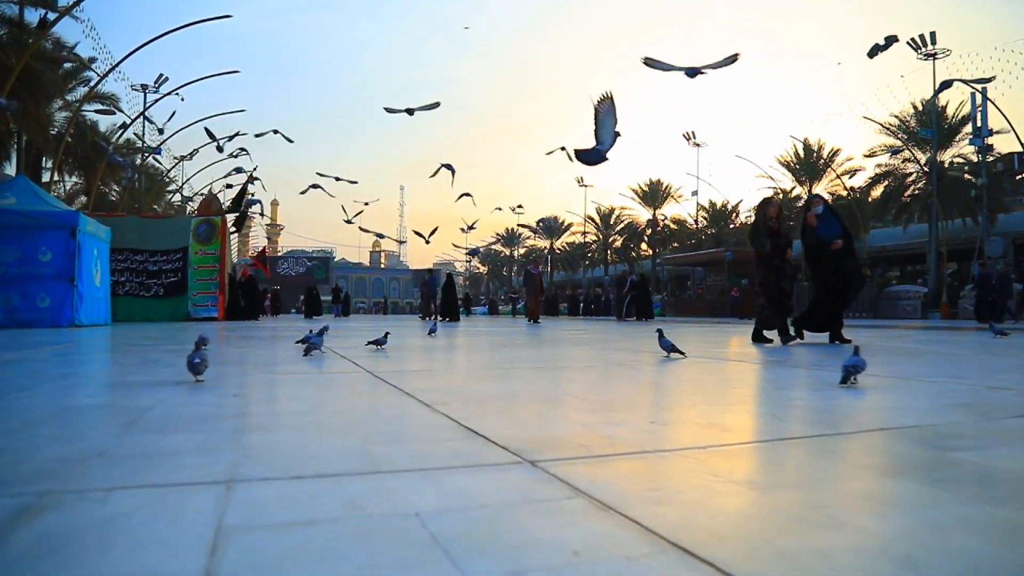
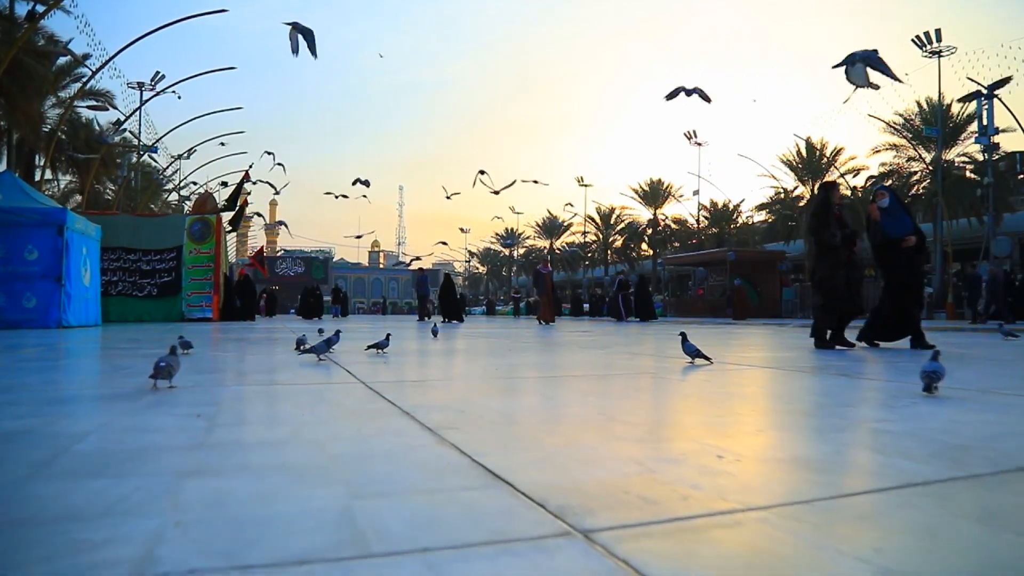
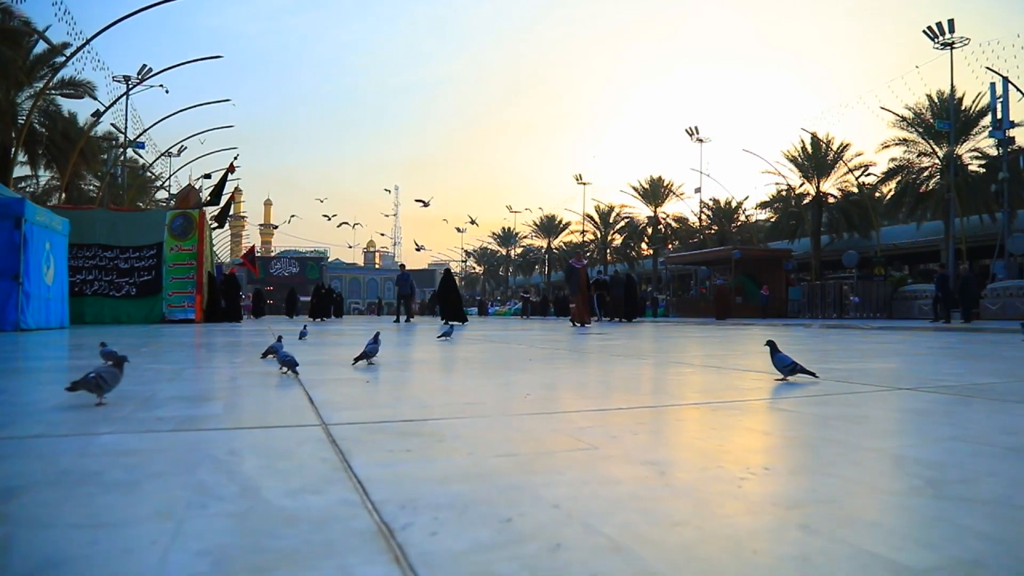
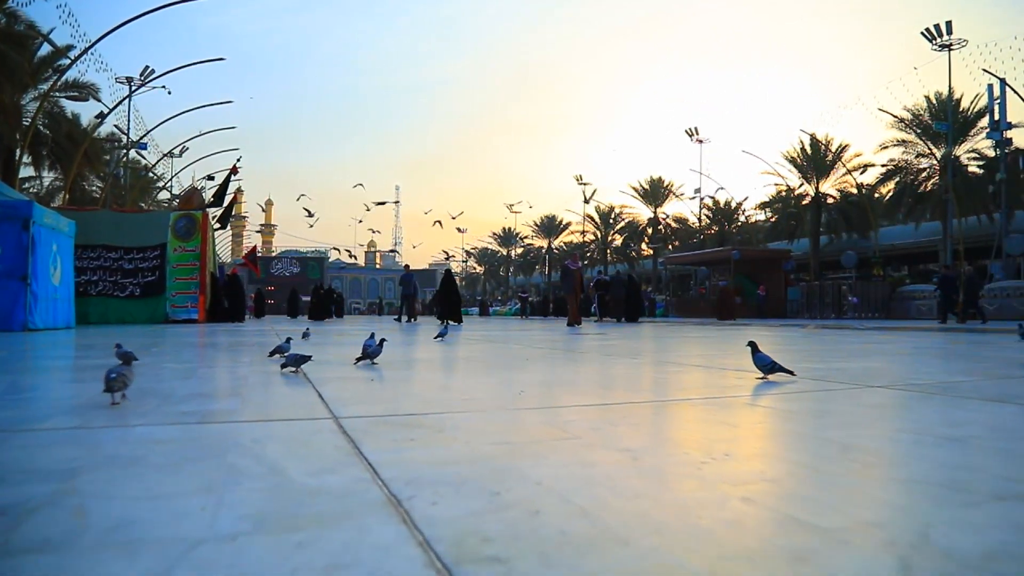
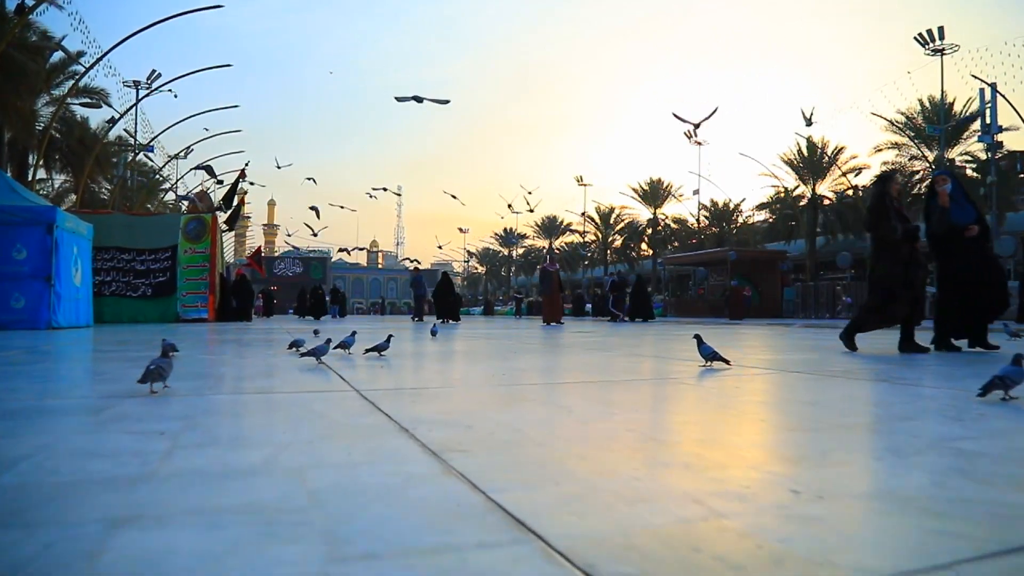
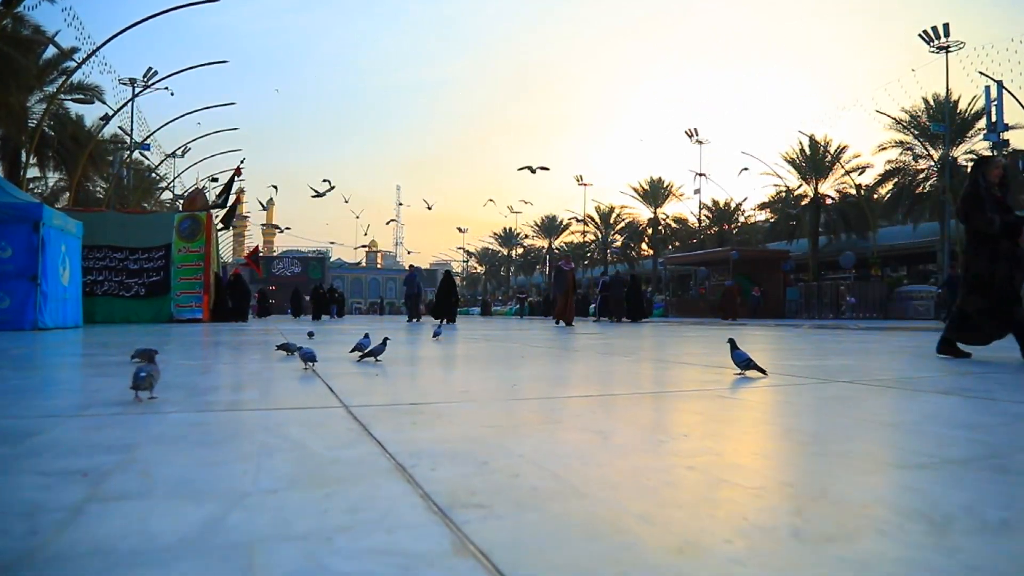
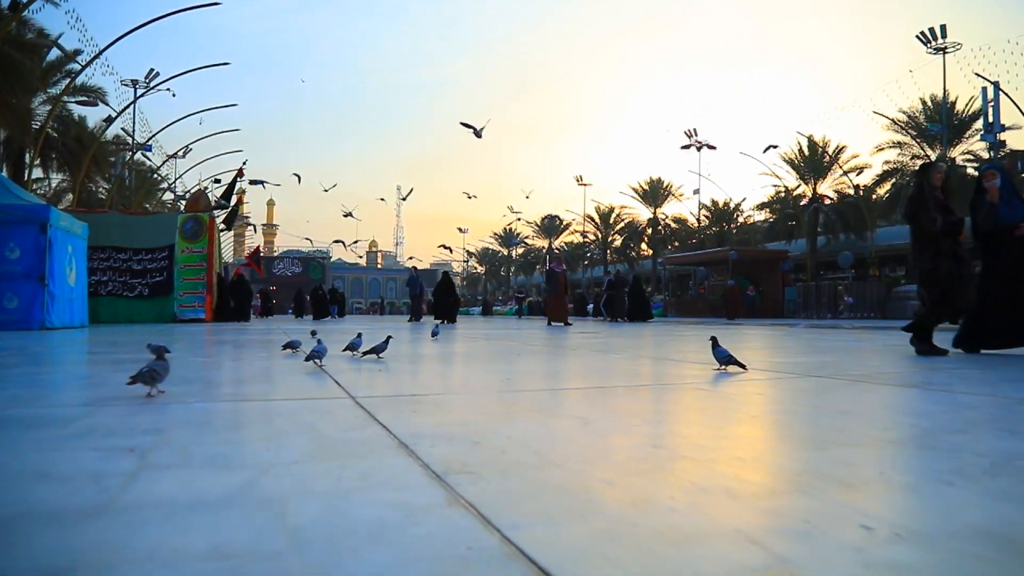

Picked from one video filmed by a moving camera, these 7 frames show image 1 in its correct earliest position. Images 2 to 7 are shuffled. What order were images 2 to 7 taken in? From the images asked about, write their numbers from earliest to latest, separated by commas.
2, 5, 7, 6, 4, 3
